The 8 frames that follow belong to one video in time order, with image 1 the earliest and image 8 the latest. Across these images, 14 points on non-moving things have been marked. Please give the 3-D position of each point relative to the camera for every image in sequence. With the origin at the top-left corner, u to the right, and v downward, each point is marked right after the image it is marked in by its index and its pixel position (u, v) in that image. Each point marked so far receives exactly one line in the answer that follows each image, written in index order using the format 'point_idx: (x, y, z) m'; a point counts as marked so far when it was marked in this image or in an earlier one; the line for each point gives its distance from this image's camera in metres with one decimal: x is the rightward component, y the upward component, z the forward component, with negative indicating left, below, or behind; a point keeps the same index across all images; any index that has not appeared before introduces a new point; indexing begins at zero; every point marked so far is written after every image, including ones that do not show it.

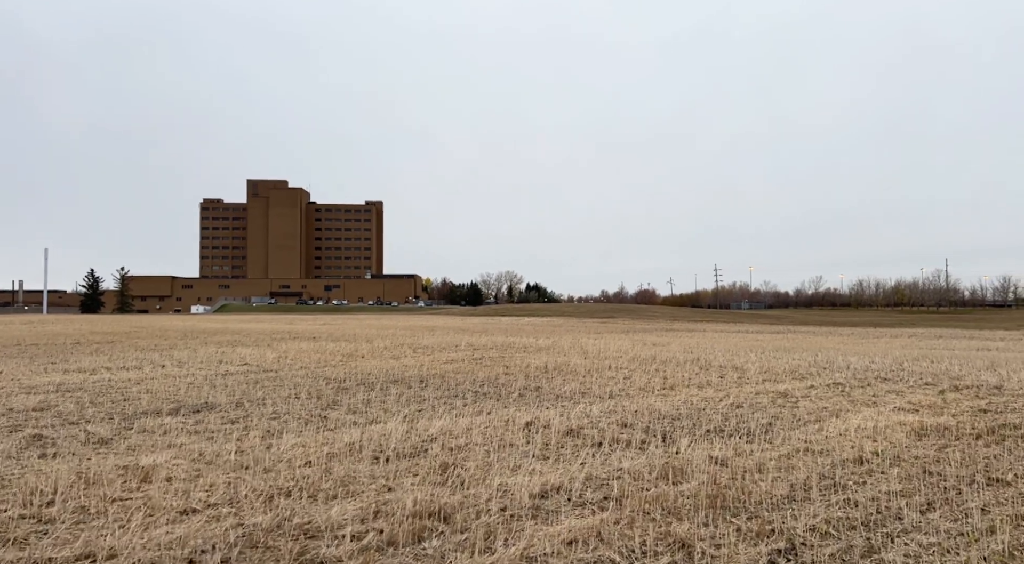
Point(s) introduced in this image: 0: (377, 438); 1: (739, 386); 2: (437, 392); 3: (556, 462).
0: (-1.9, -2.2, +10.1) m
1: (+5.1, -2.4, +16.1) m
2: (-1.6, -2.4, +15.0) m
3: (+0.5, -2.2, +8.7) m
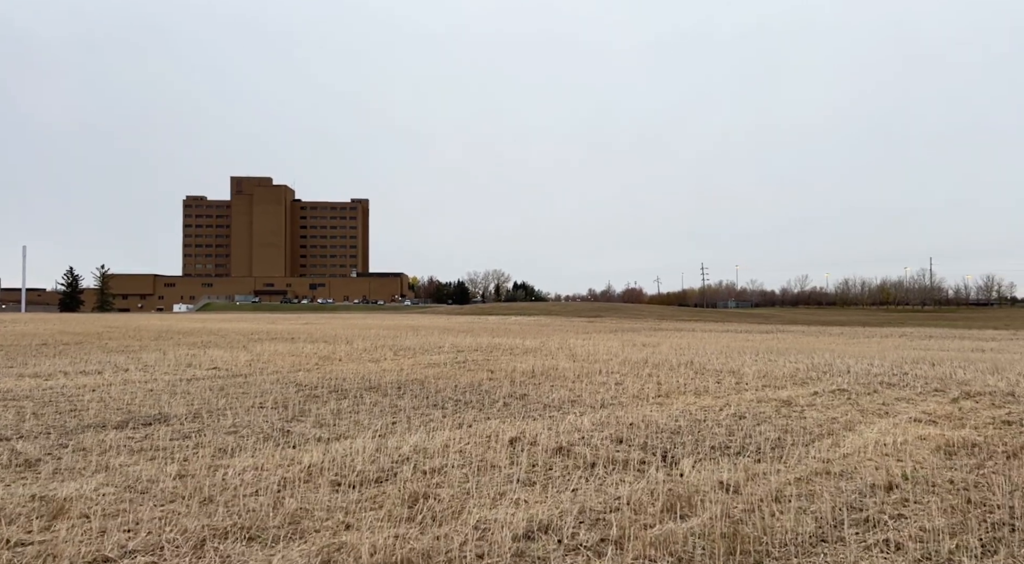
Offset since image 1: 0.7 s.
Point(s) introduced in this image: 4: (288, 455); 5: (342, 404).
0: (-2.1, -2.2, +9.0) m
1: (+4.8, -2.3, +15.1) m
2: (-1.9, -2.3, +13.9) m
3: (+0.3, -2.2, +7.6) m
4: (-2.9, -2.2, +9.2) m
5: (-3.3, -2.4, +13.7) m
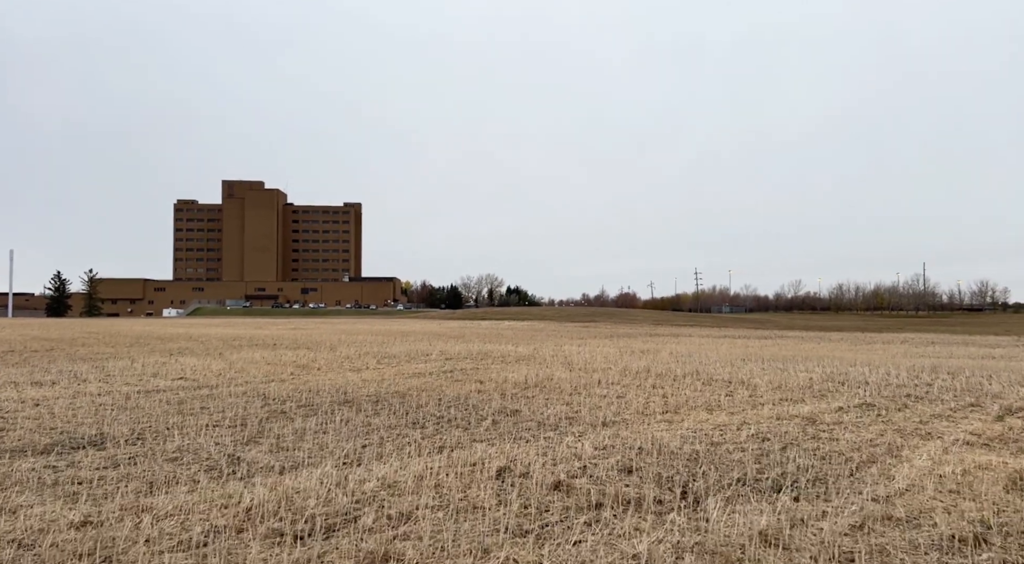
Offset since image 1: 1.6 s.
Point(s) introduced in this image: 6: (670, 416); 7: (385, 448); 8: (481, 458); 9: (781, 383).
0: (-2.3, -2.2, +7.4) m
1: (+4.6, -2.4, +13.5) m
2: (-2.1, -2.4, +12.3) m
3: (+0.2, -2.2, +6.0) m
4: (-3.0, -2.2, +7.6) m
5: (-3.5, -2.4, +12.1) m
6: (+2.8, -2.4, +12.6) m
7: (-1.8, -2.3, +9.8) m
8: (-0.4, -2.3, +9.1) m
9: (+6.6, -2.5, +17.4) m
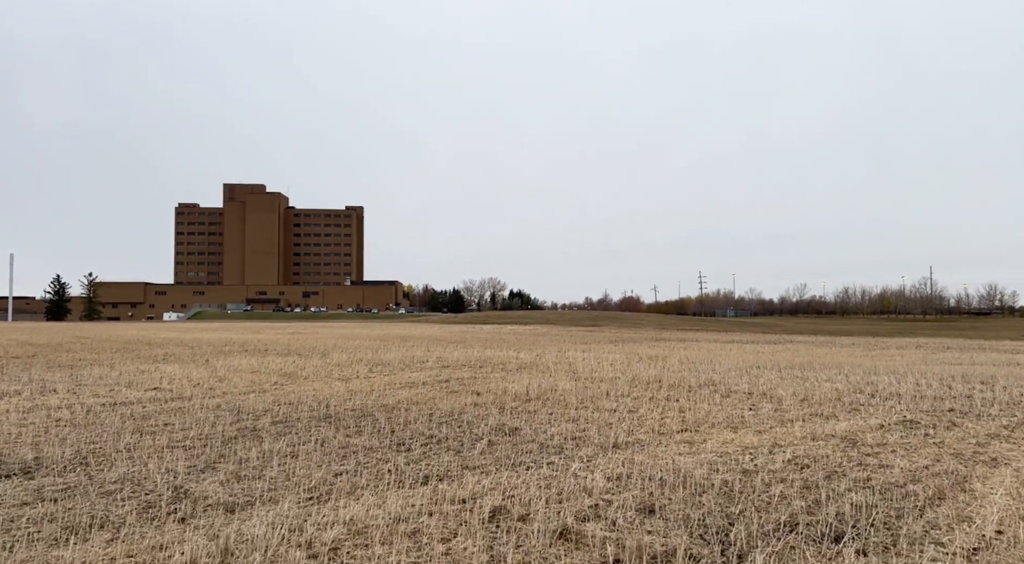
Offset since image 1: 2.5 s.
0: (-2.3, -2.2, +5.9) m
1: (+4.6, -2.4, +12.1) m
2: (-2.1, -2.4, +10.8) m
3: (+0.2, -2.2, +4.5) m
4: (-3.1, -2.2, +6.2) m
5: (-3.5, -2.4, +10.7) m
6: (+2.8, -2.4, +11.2) m
7: (-1.8, -2.3, +8.4) m
8: (-0.4, -2.3, +7.7) m
9: (+6.6, -2.5, +15.9) m
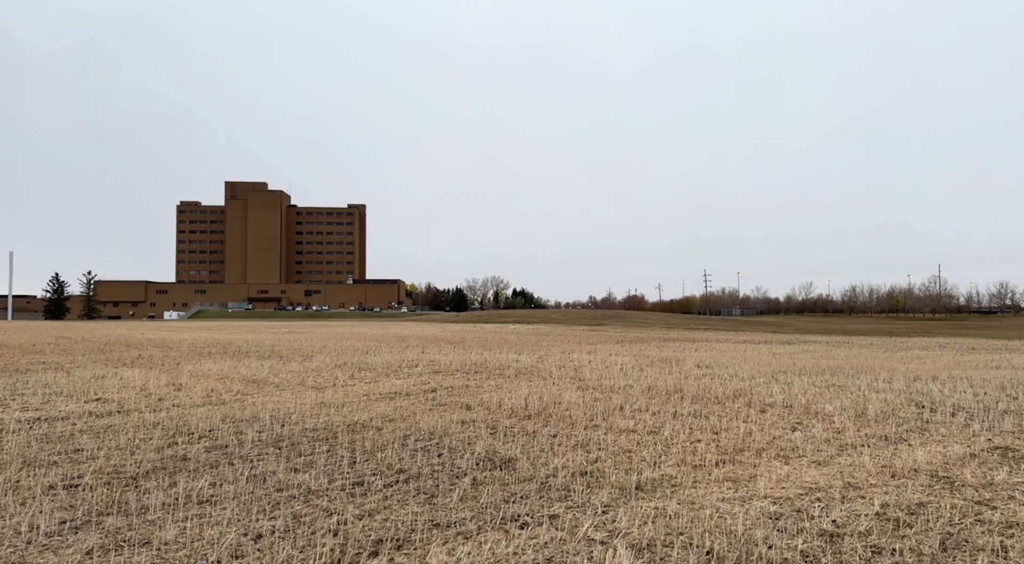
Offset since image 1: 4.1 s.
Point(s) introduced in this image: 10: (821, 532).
0: (-2.4, -2.1, +3.4) m
1: (+4.5, -2.3, +9.6) m
2: (-2.2, -2.3, +8.4) m
3: (0.0, -2.1, +2.1) m
4: (-3.2, -2.1, +3.7) m
5: (-3.6, -2.3, +8.2) m
6: (+2.7, -2.3, +8.7) m
7: (-1.9, -2.2, +5.9) m
8: (-0.5, -2.2, +5.2) m
9: (+6.5, -2.4, +13.4) m
10: (+2.8, -2.2, +6.3) m
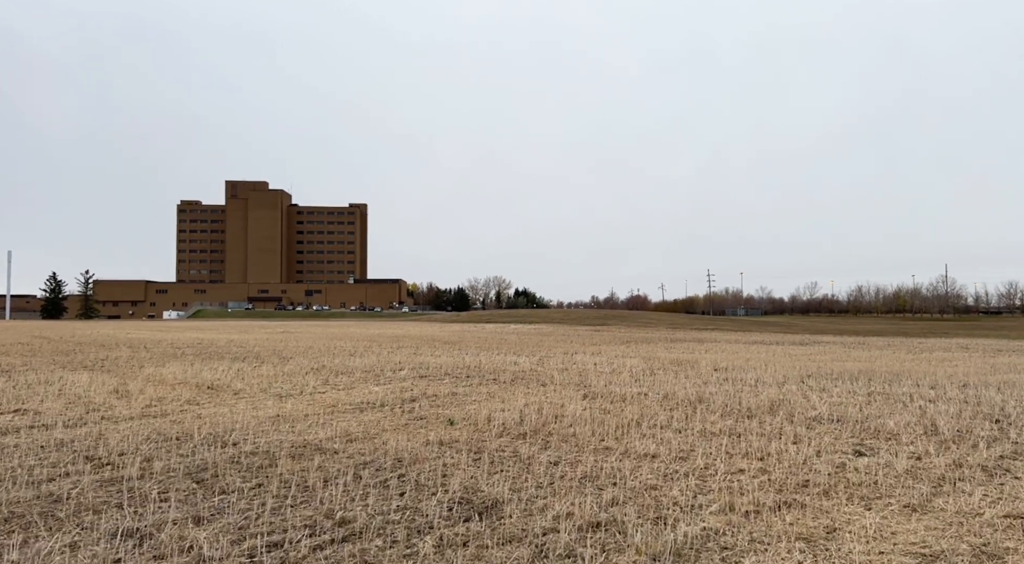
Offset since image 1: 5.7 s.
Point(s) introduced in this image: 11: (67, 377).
0: (-2.6, -1.9, +1.0) m
1: (+4.4, -2.1, +7.1) m
2: (-2.3, -2.1, +6.0) m
3: (-0.1, -1.9, -0.4) m
4: (-3.4, -2.0, +1.3) m
5: (-3.7, -2.1, +5.8) m
6: (+2.6, -2.1, +6.3) m
7: (-2.0, -2.0, +3.5) m
8: (-0.7, -2.0, +2.8) m
9: (+6.4, -2.2, +11.0) m
10: (+2.6, -2.0, +3.9) m
11: (-12.1, -2.6, +19.4) m
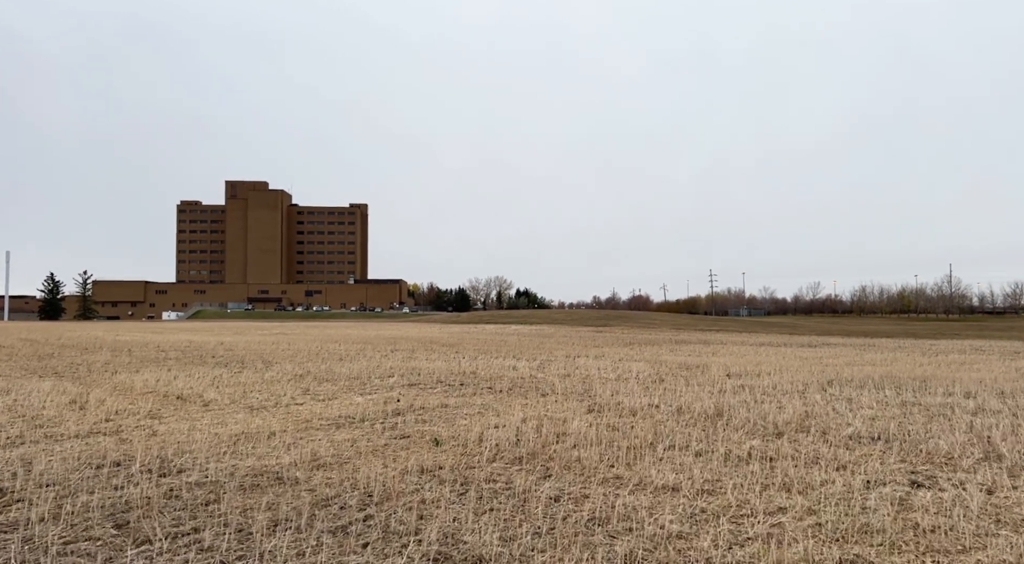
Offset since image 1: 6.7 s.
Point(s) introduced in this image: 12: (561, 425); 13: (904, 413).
0: (-2.7, -1.9, -0.4) m
1: (+4.3, -2.1, +5.7) m
2: (-2.4, -2.1, +4.5) m
3: (-0.2, -1.9, -1.8) m
4: (-3.4, -1.9, -0.1) m
5: (-3.8, -2.1, +4.4) m
6: (+2.5, -2.1, +4.8) m
7: (-2.1, -2.0, +2.1) m
8: (-0.8, -2.0, +1.3) m
9: (+6.3, -2.2, +9.5) m
10: (+2.5, -2.0, +2.4) m
11: (-12.1, -2.6, +18.0) m
12: (+0.8, -2.2, +10.8) m
13: (+7.1, -2.3, +12.8) m
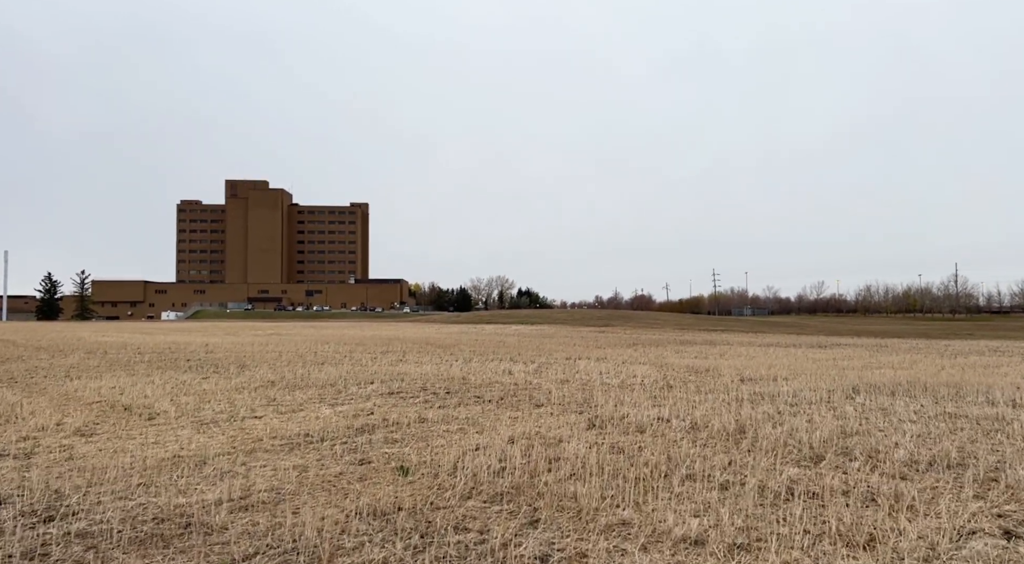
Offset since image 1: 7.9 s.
0: (-2.9, -1.8, -2.2) m
1: (+4.1, -2.0, +3.9) m
2: (-2.6, -2.0, +2.8) m
3: (-0.4, -1.8, -3.6) m
4: (-3.7, -1.9, -1.9) m
5: (-4.0, -2.0, +2.6) m
6: (+2.3, -2.0, +3.0) m
7: (-2.3, -1.9, +0.3) m
8: (-1.0, -1.9, -0.4) m
9: (+6.1, -2.1, +7.8) m
10: (+2.3, -1.9, +0.7) m
11: (-12.3, -2.6, +16.3) m
12: (+0.6, -2.1, +9.0) m
13: (+6.9, -2.3, +11.1) m
